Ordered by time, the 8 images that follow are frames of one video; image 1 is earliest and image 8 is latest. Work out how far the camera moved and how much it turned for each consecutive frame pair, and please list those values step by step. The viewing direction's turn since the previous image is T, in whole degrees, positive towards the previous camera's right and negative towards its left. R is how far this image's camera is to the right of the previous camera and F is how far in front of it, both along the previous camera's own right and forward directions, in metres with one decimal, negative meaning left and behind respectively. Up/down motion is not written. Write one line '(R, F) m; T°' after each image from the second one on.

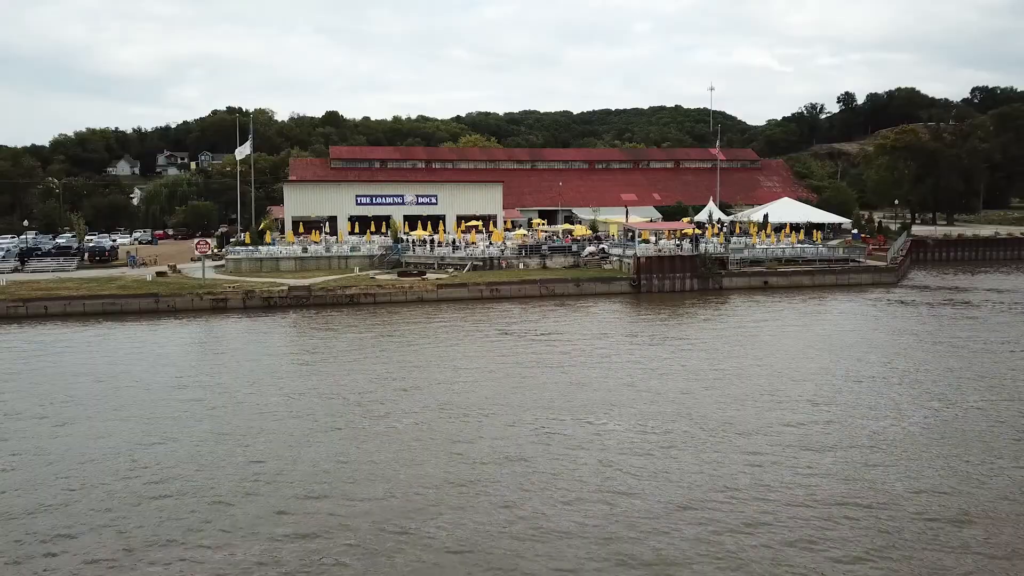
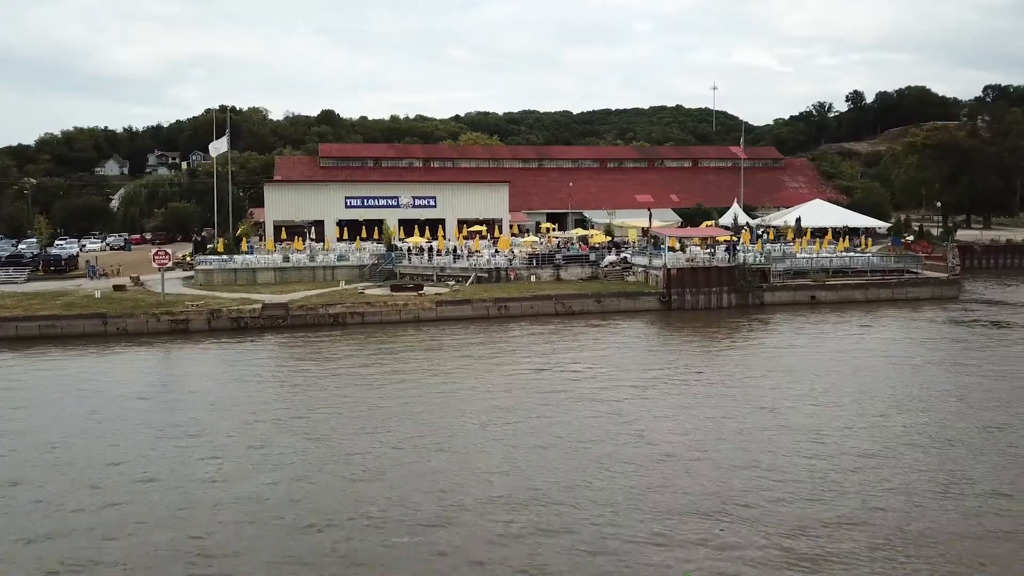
(-0.5, +5.2) m; 0°
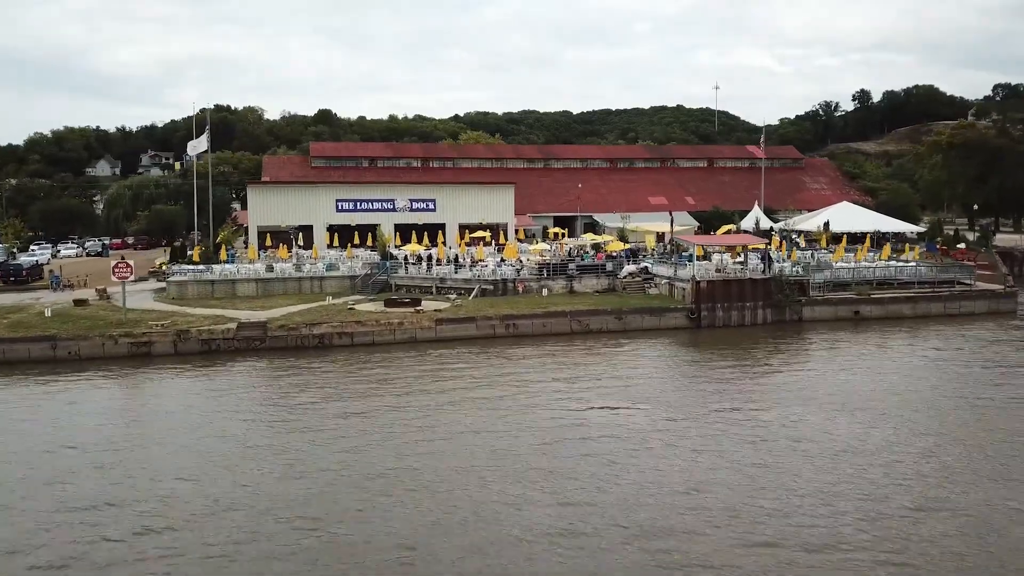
(-0.3, +3.8) m; 0°
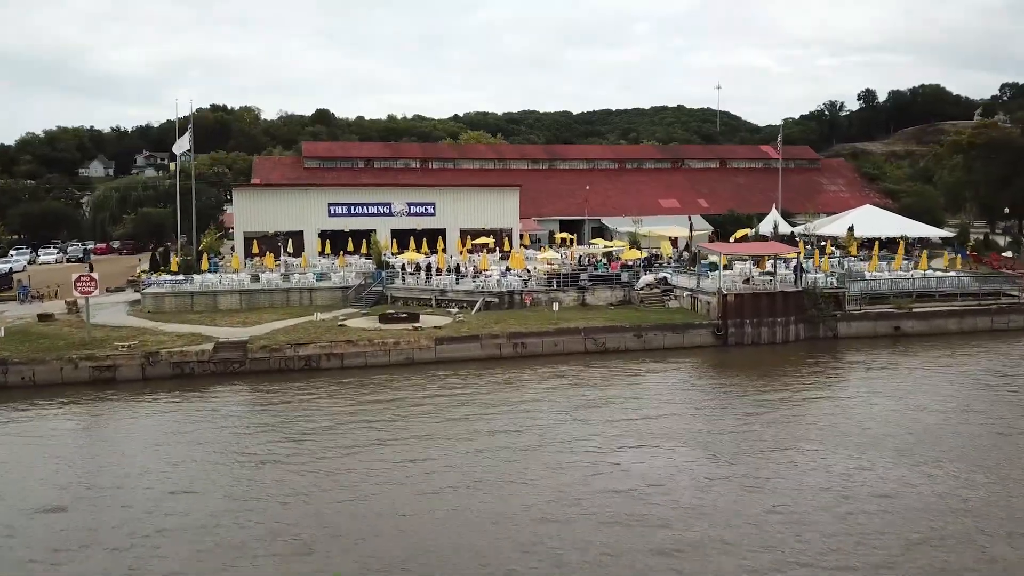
(-0.3, +2.8) m; 0°
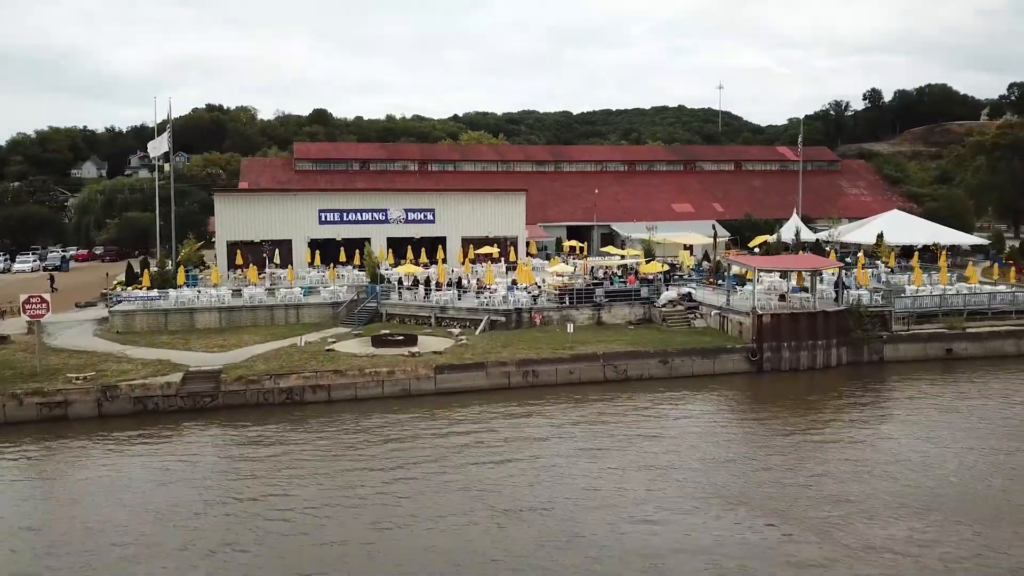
(-0.3, +3.0) m; 0°
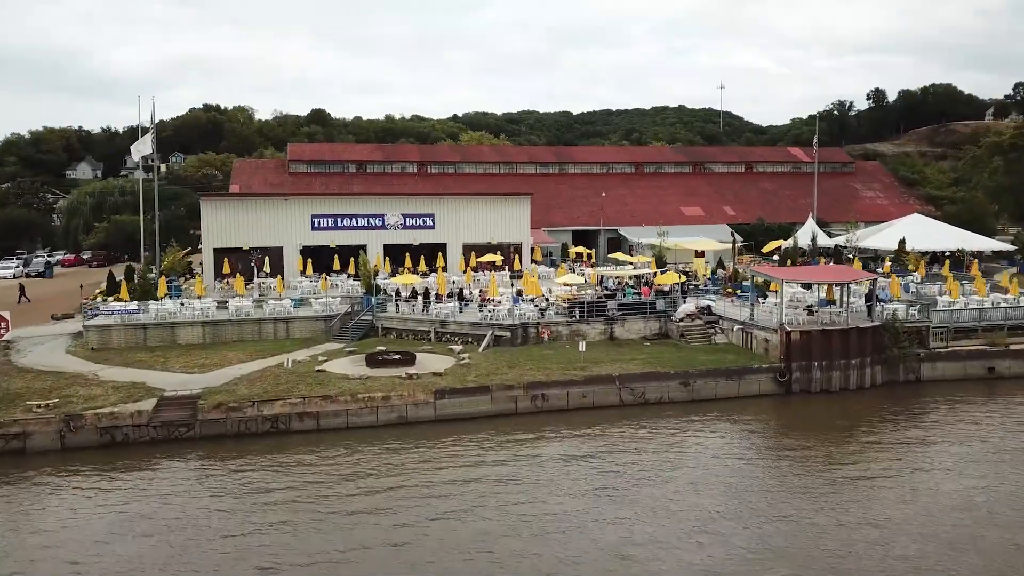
(-0.2, +2.0) m; 0°
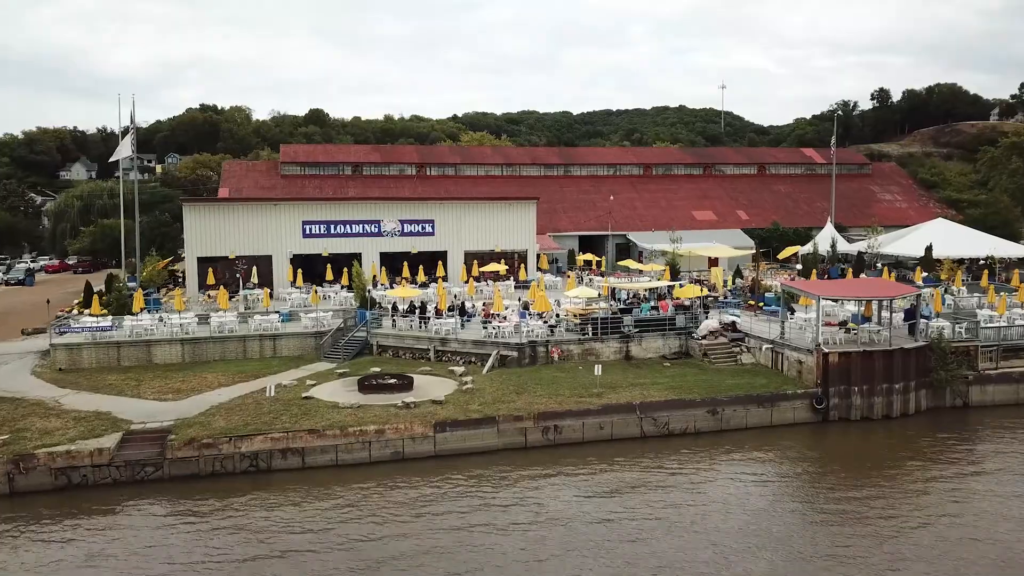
(-0.2, +2.2) m; 0°
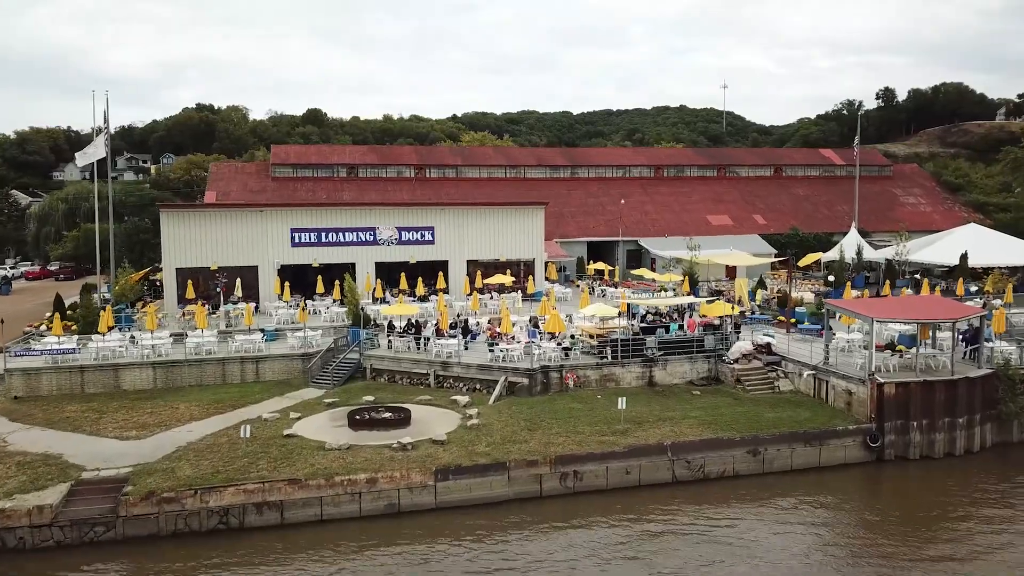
(-0.3, +2.5) m; 0°
